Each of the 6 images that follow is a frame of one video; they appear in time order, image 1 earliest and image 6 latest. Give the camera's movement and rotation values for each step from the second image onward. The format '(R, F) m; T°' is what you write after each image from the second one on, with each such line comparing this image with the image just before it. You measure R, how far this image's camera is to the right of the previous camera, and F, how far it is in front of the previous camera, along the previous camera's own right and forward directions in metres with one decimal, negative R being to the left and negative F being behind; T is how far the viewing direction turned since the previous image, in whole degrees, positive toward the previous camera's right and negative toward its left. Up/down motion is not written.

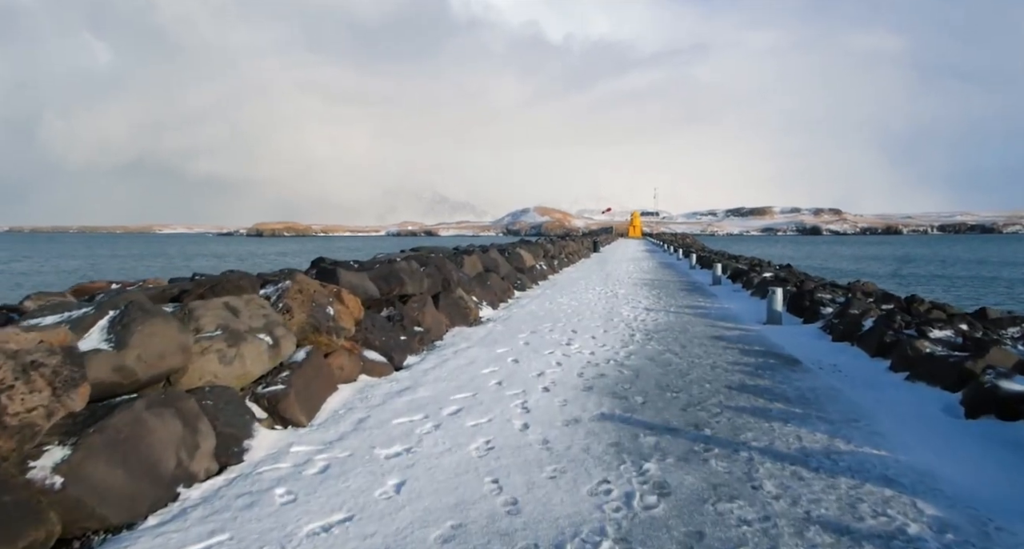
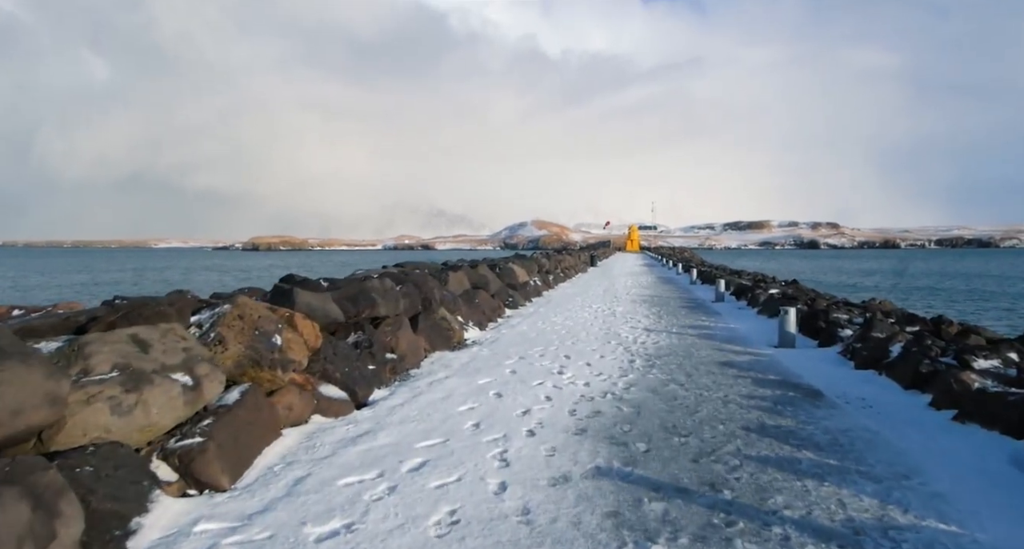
(+0.2, +1.0) m; 0°
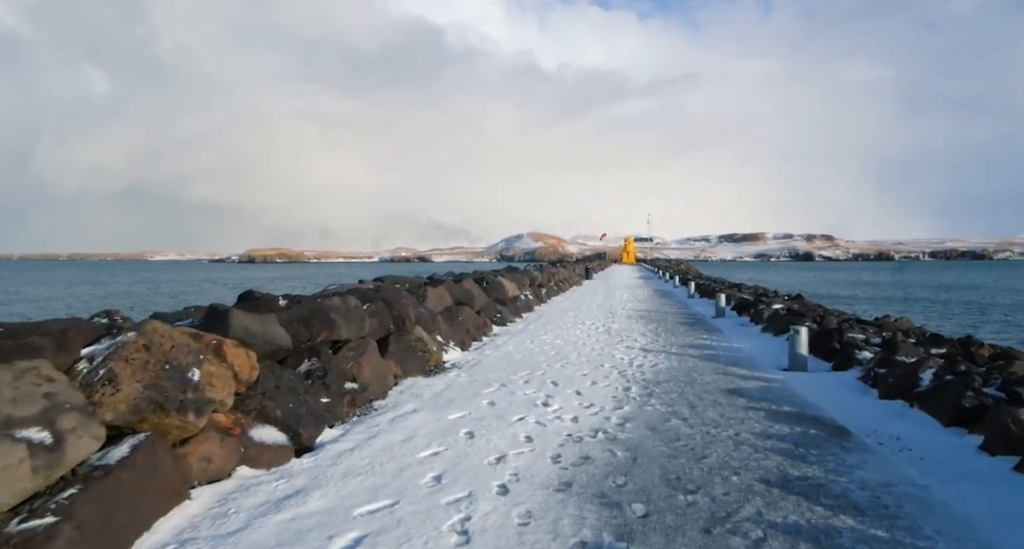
(+0.2, +1.0) m; 0°
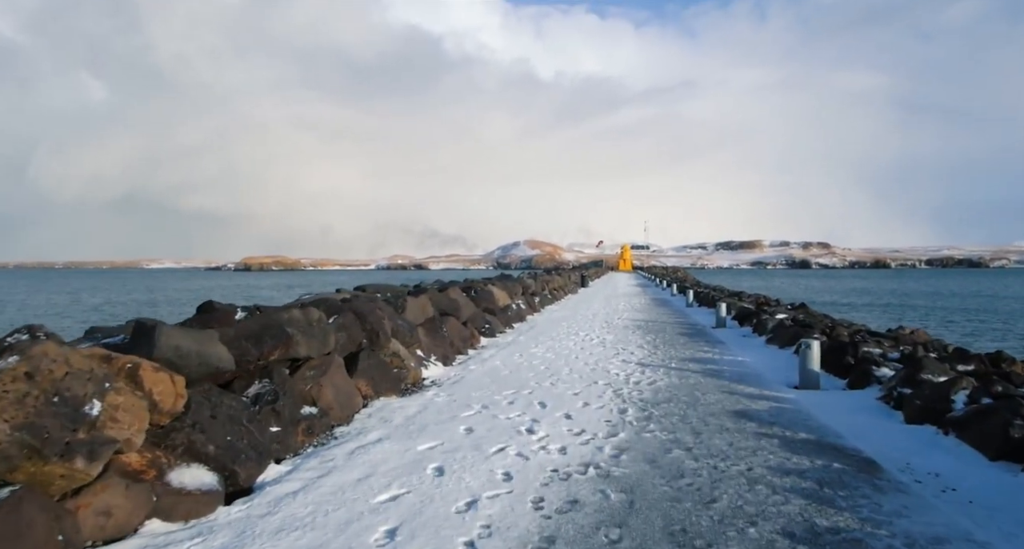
(+0.2, +0.8) m; 0°
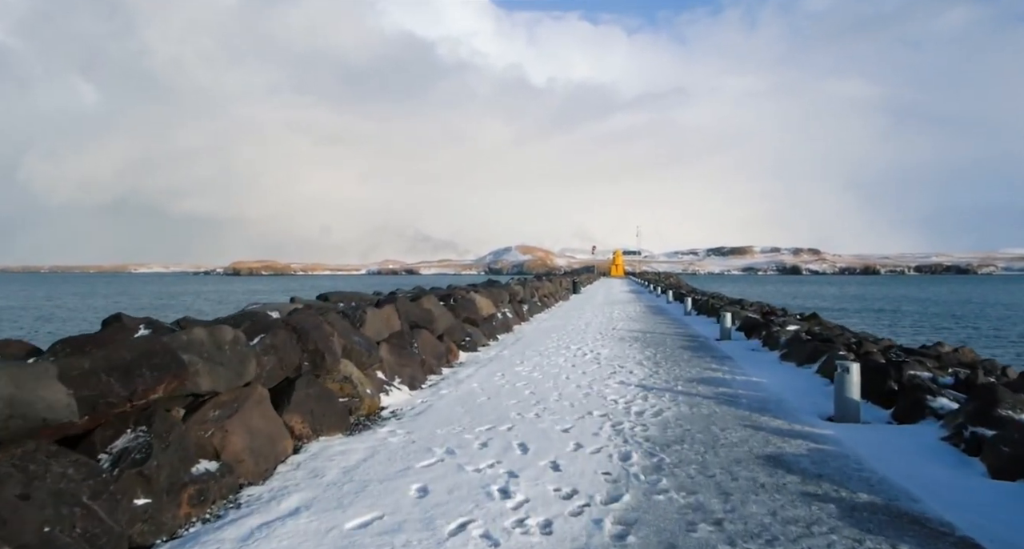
(+0.2, +1.6) m; +1°
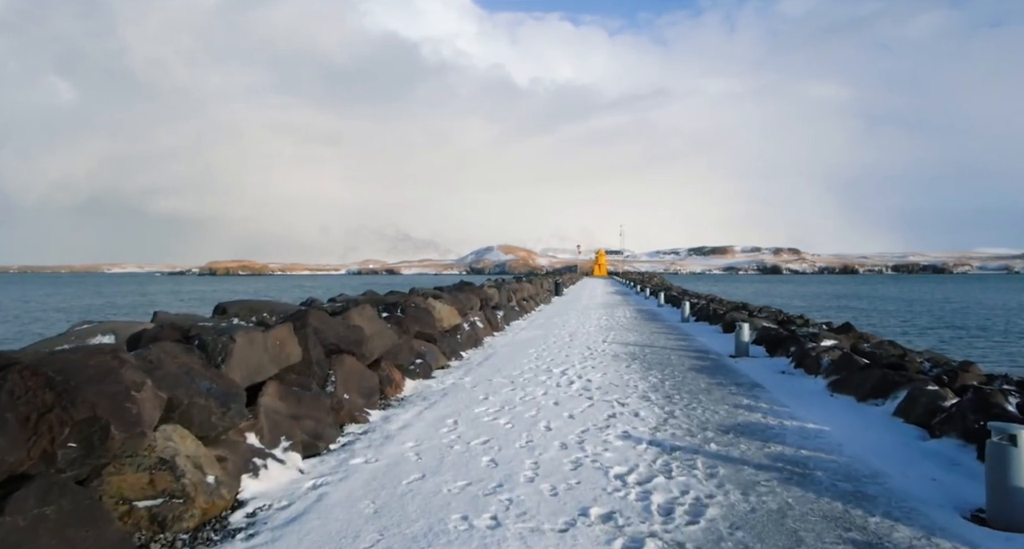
(+0.3, +3.2) m; +2°
